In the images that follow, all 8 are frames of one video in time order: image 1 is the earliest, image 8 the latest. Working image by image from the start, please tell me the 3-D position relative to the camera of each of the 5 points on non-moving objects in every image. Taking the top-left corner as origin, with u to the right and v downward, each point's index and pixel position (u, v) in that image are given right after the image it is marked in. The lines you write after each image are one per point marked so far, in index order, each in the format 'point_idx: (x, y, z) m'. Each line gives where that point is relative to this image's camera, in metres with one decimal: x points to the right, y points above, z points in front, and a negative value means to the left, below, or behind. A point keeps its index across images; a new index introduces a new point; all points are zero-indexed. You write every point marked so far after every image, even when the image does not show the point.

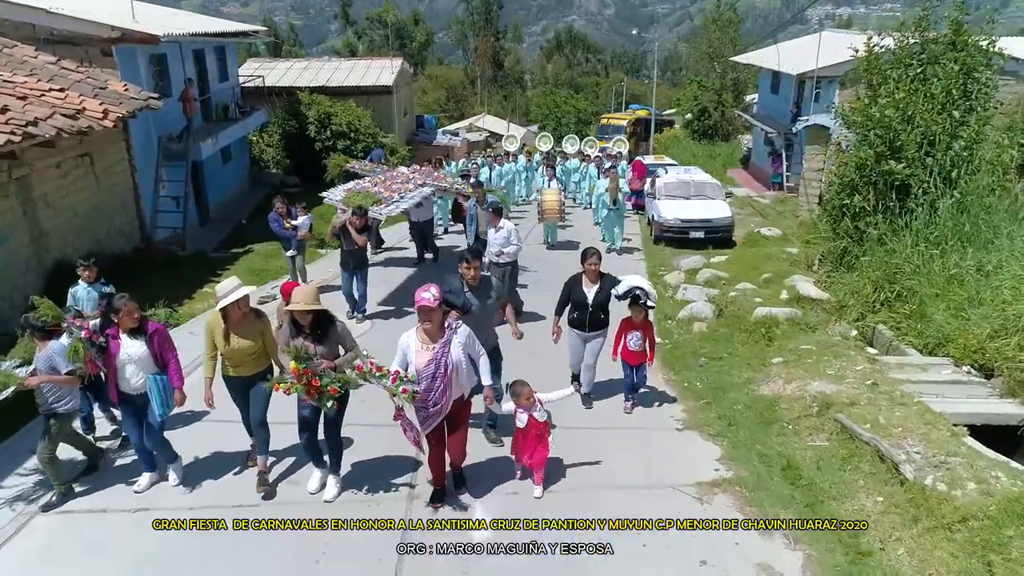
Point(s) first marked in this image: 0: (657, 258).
0: (+2.8, +0.6, +14.6) m
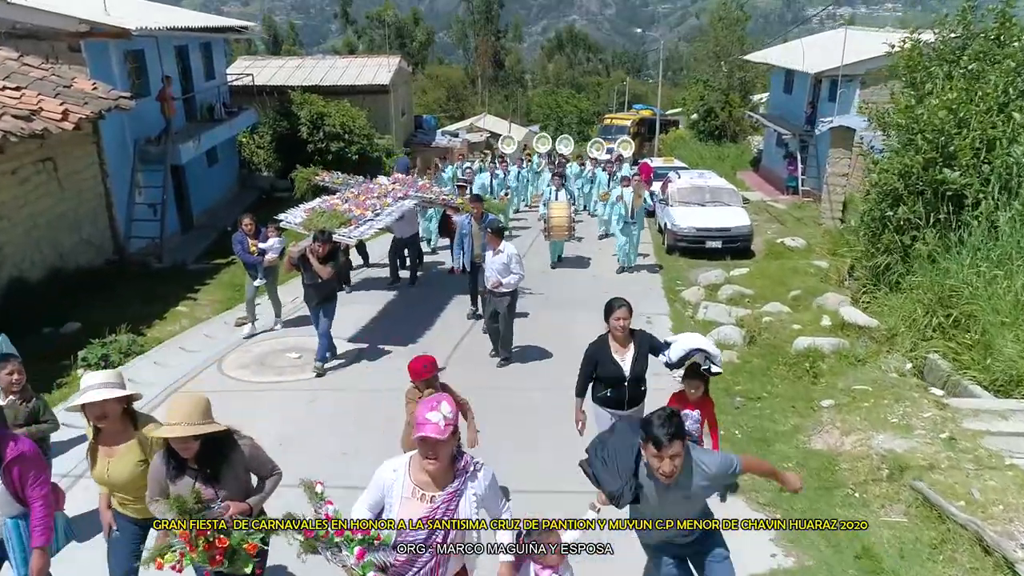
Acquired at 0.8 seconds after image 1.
0: (+2.9, +0.3, +13.5) m
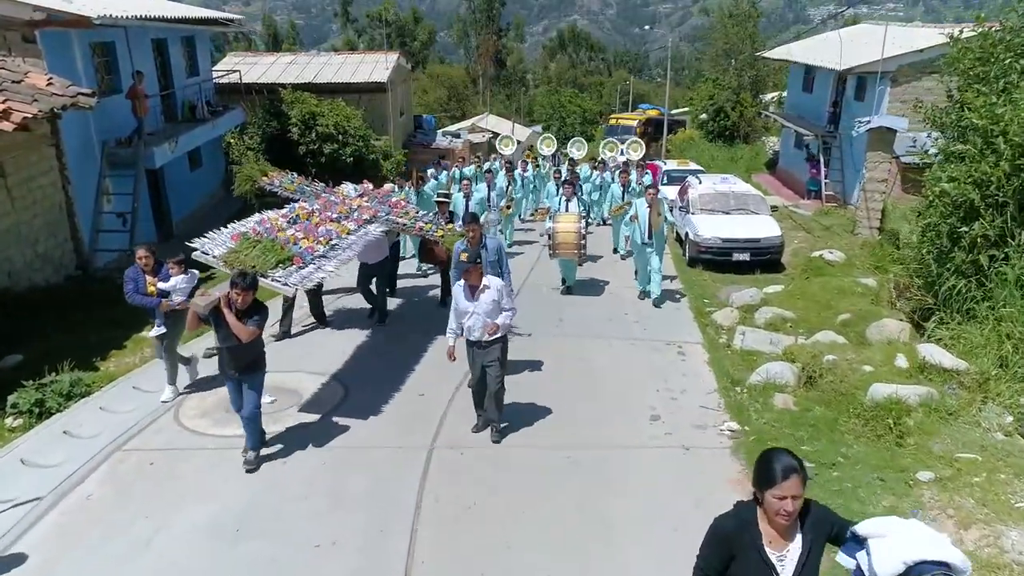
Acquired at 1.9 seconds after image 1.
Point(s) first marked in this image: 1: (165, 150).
0: (+3.0, 0.0, +12.1) m
1: (-6.2, +2.5, +13.3) m
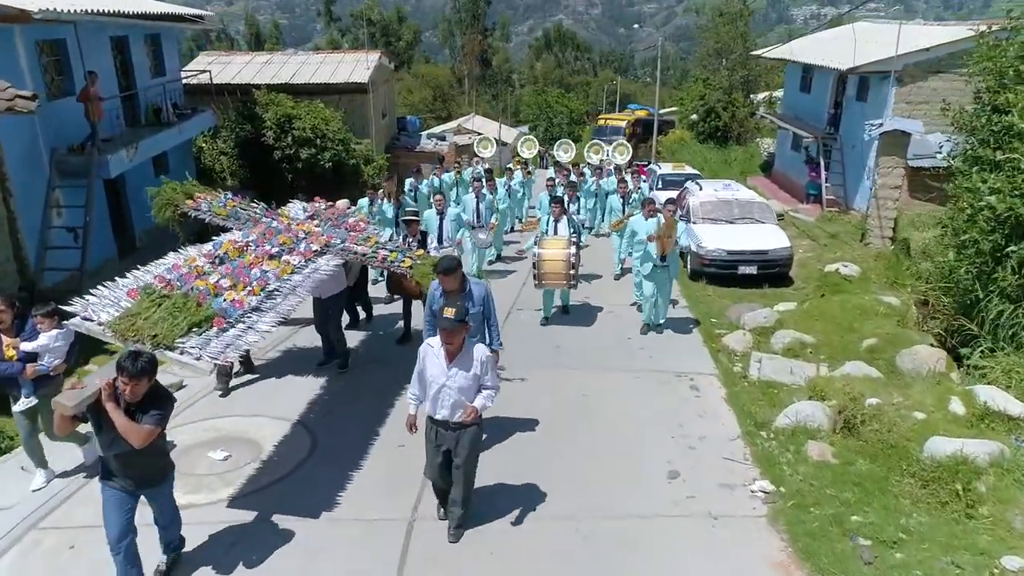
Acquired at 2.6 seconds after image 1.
0: (+2.9, -0.3, +11.2) m
1: (-6.4, +2.1, +12.2) m
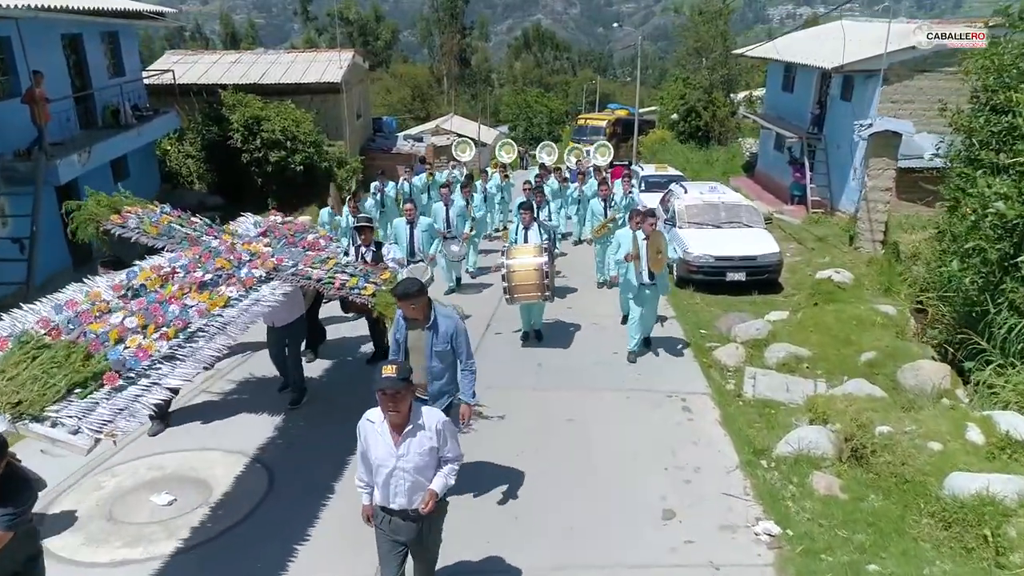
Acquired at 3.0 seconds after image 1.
0: (+2.6, -0.4, +10.6) m
1: (-6.7, +1.9, +11.4) m
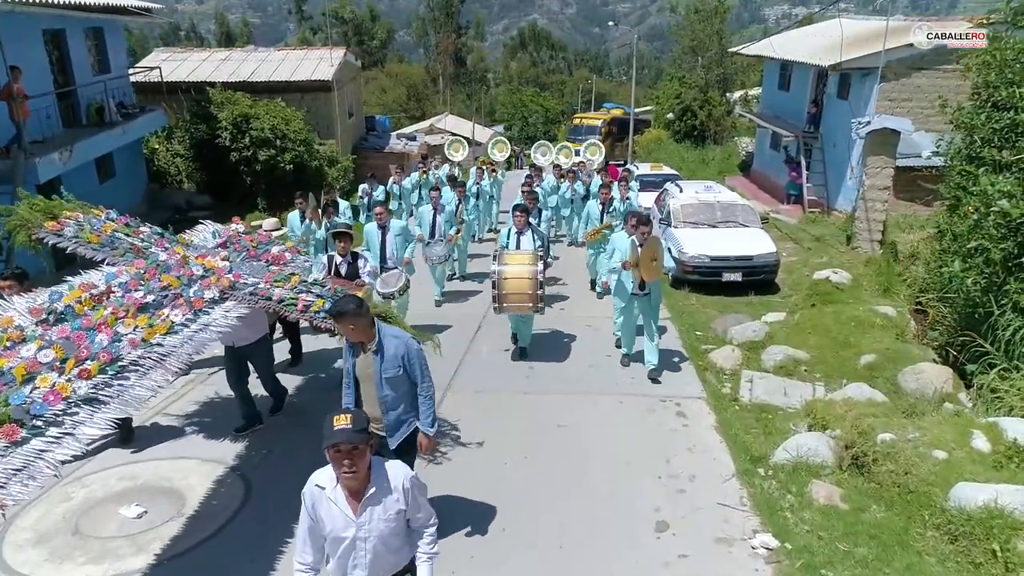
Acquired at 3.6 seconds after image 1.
0: (+2.5, -0.4, +10.4) m
1: (-6.8, +1.9, +11.2) m
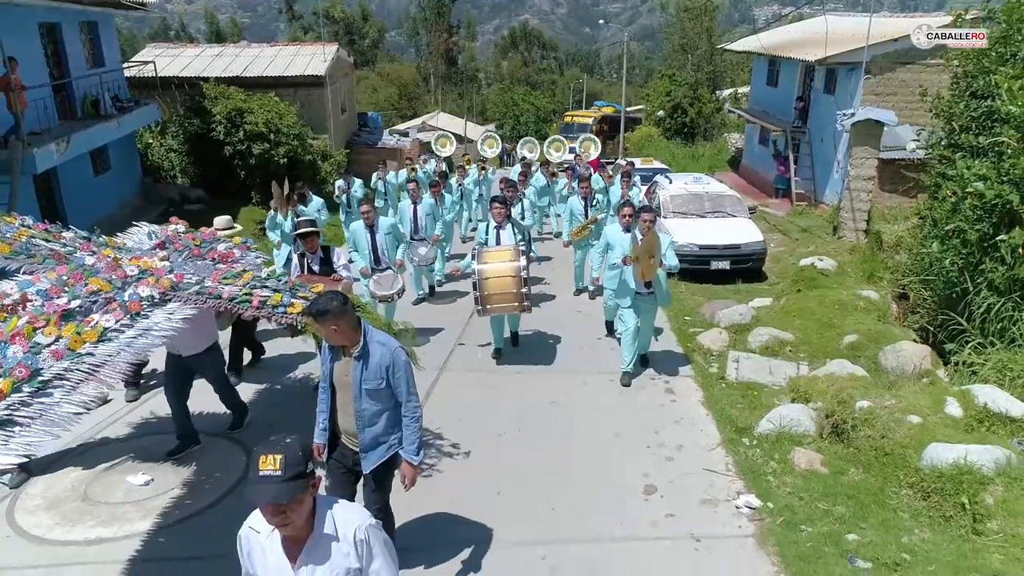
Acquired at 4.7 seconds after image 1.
0: (+2.4, -0.2, +10.7) m
1: (-7.0, +2.1, +11.3) m
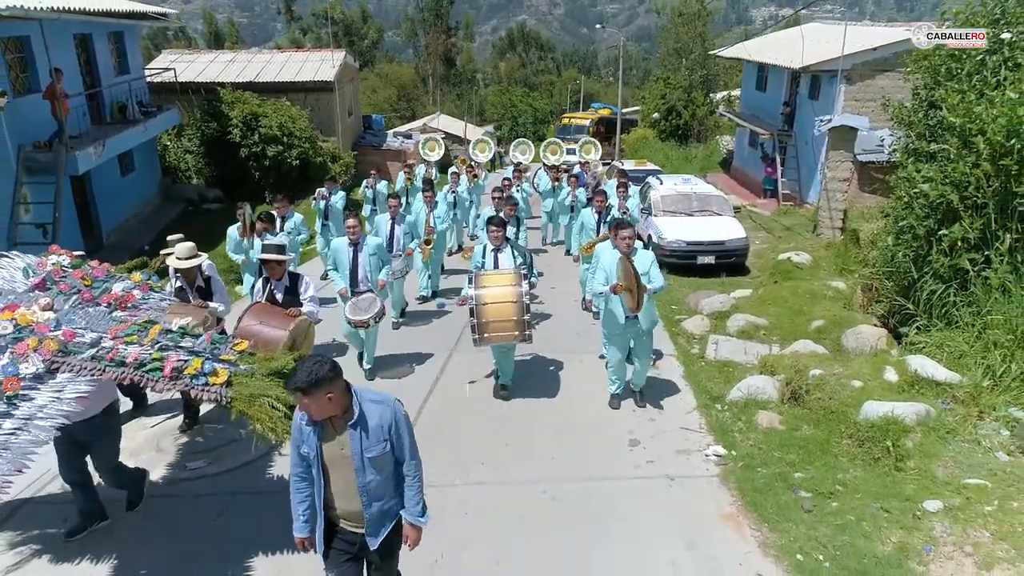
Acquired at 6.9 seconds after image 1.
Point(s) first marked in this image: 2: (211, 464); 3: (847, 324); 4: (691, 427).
0: (+2.4, -0.1, +11.7) m
1: (-6.9, +2.2, +12.3) m
2: (-2.5, -1.4, +6.1) m
3: (+4.2, -0.5, +9.3) m
4: (+1.6, -1.2, +6.7) m
